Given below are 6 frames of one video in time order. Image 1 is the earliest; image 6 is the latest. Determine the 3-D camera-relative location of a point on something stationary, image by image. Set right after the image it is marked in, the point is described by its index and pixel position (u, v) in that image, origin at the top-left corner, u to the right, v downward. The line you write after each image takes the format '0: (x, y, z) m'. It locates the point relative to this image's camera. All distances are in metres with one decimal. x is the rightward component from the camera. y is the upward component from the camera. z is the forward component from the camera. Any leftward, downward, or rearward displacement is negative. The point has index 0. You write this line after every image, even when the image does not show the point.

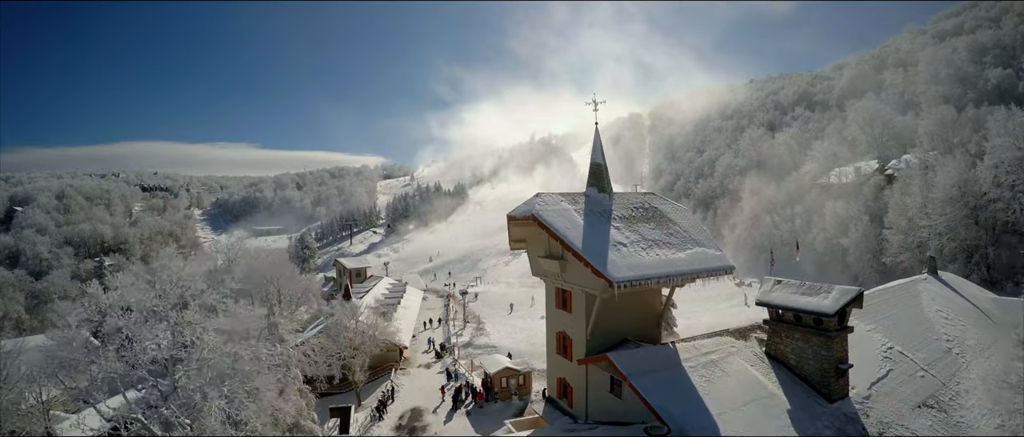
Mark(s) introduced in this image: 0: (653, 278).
0: (+3.6, -1.5, +12.5) m
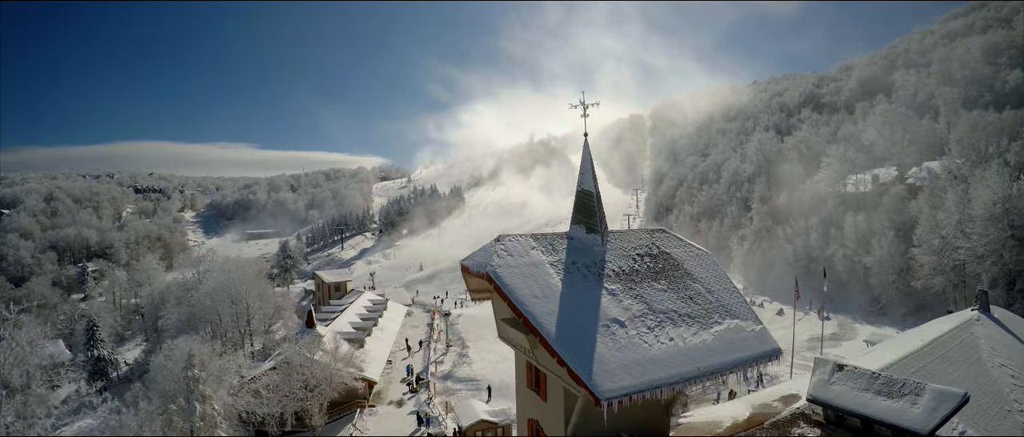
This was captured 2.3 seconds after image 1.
0: (+2.5, -2.7, +8.2) m
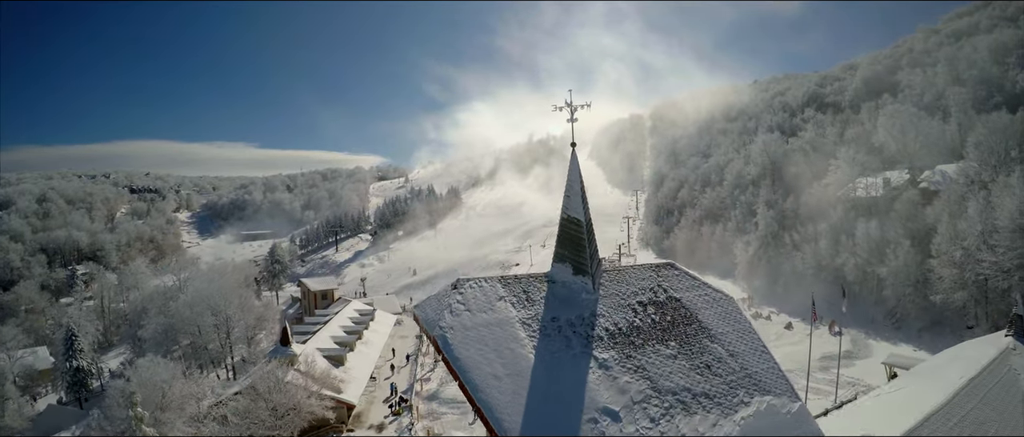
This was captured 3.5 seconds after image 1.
0: (+1.8, -3.4, +5.7) m
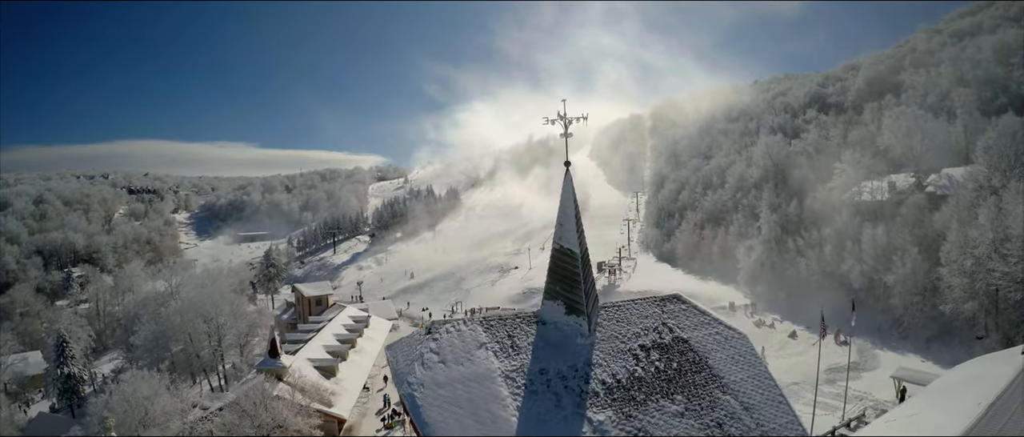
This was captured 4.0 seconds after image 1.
0: (+1.6, -3.9, +4.7) m
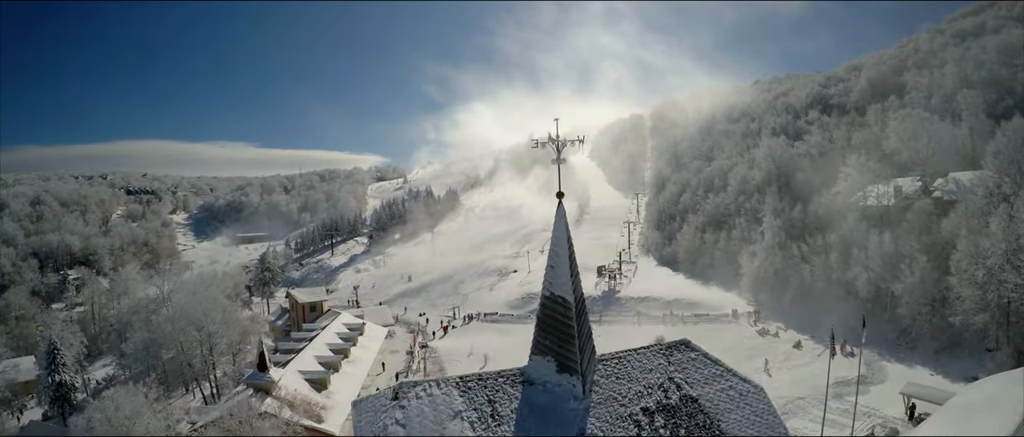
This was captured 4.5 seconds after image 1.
0: (+1.4, -4.5, +3.7) m
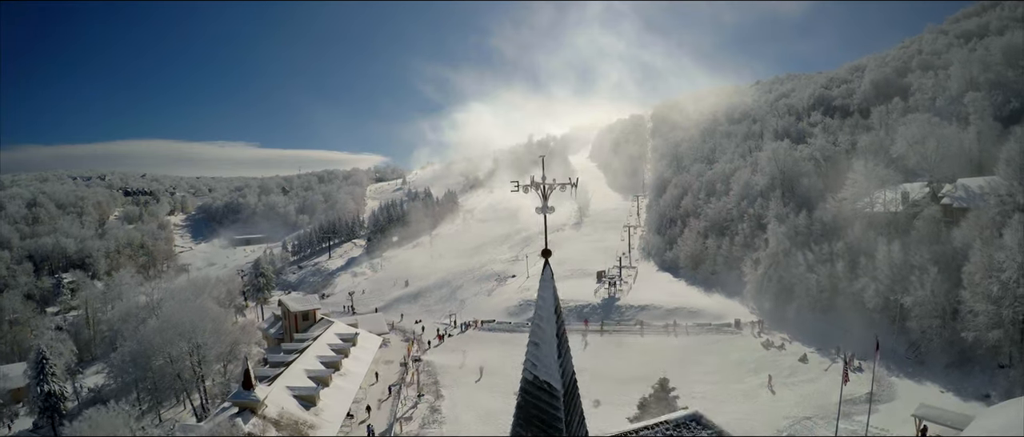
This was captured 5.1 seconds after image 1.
0: (+1.1, -5.2, +2.4) m
